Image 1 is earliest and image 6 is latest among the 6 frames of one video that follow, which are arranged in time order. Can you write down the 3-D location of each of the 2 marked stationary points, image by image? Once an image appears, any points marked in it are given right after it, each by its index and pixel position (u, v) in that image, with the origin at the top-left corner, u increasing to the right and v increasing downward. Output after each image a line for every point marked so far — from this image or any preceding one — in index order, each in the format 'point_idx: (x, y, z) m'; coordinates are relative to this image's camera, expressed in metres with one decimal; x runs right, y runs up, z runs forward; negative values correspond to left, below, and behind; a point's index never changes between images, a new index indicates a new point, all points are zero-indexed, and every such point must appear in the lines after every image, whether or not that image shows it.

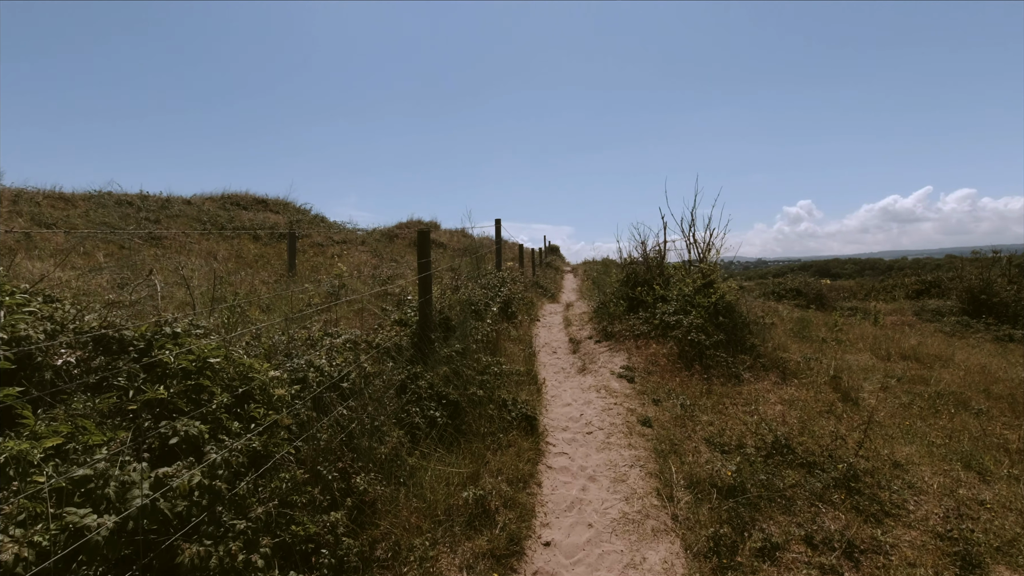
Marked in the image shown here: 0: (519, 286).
0: (+0.1, 0.0, +10.0) m
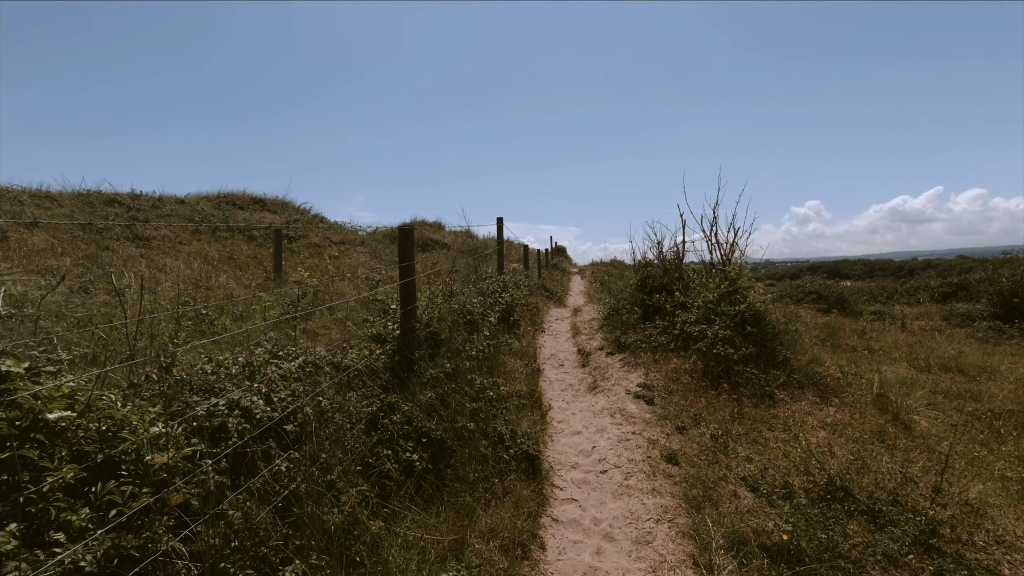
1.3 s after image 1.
0: (+0.2, -0.1, +9.3) m
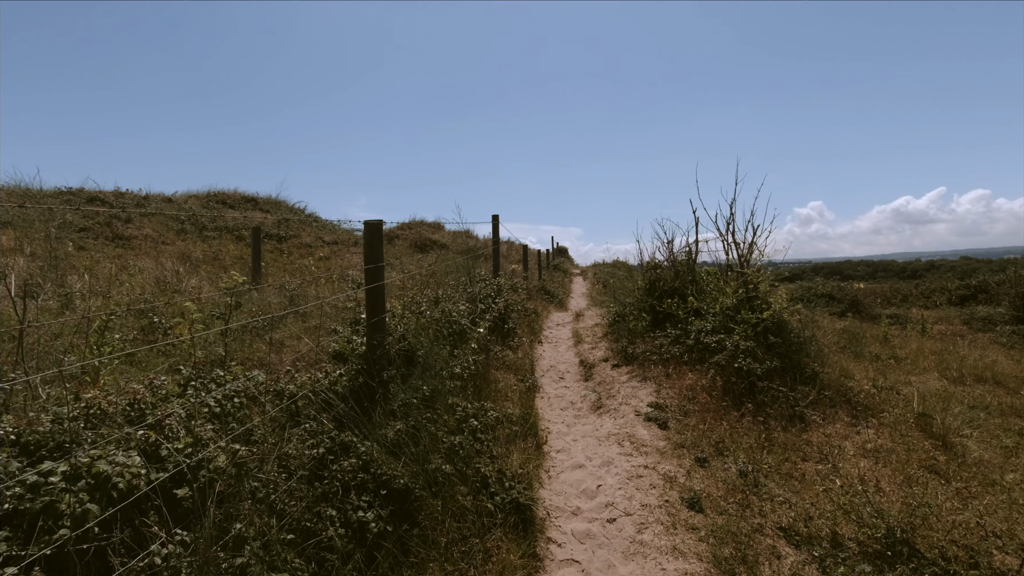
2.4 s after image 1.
0: (+0.1, -0.1, +8.6) m
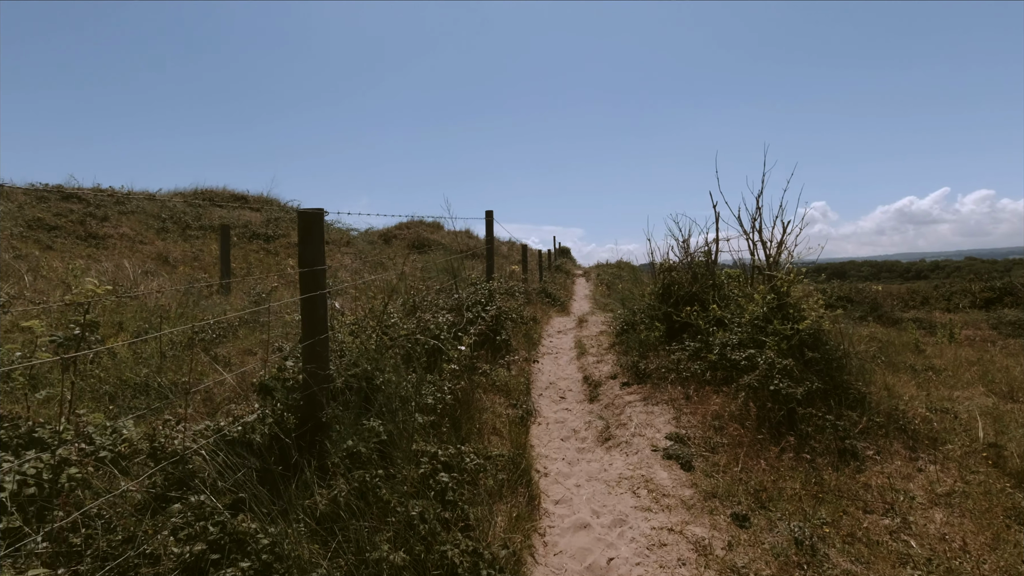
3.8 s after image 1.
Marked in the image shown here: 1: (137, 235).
0: (+0.1, -0.2, +7.8) m
1: (-8.8, +1.2, +13.2) m
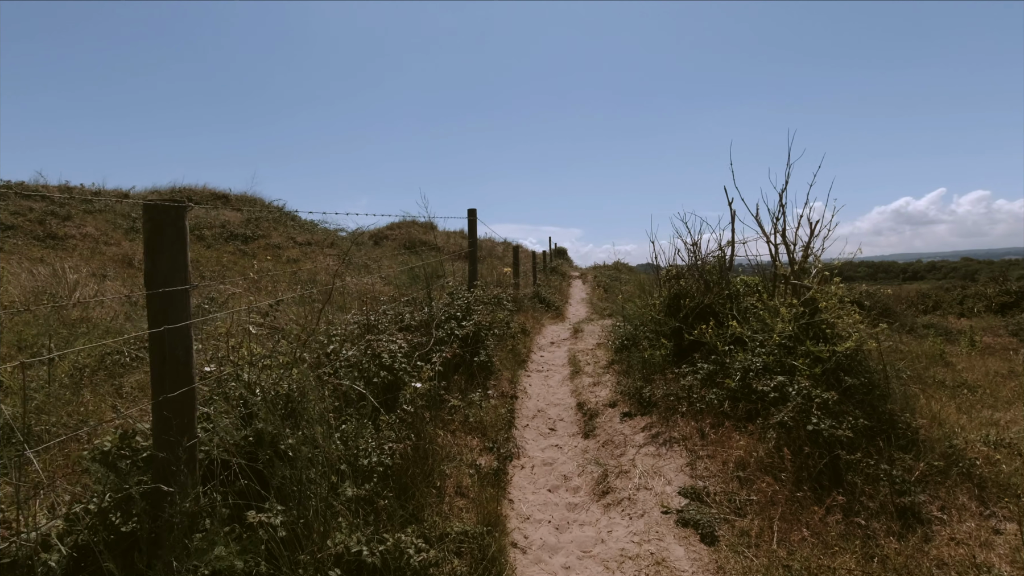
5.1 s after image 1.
0: (-0.1, -0.3, +7.0) m
1: (-9.0, +1.2, +12.3) m
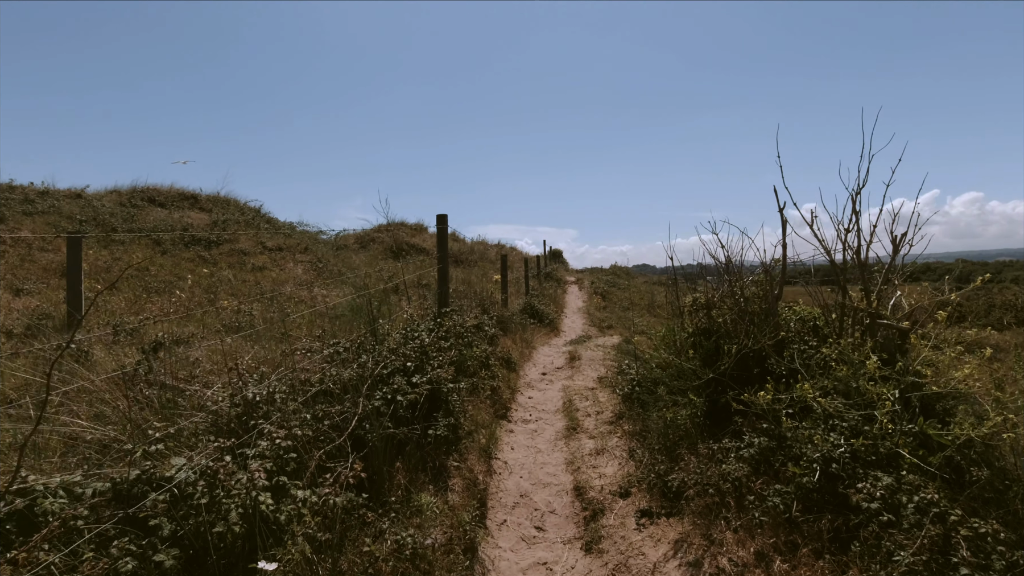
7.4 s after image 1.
0: (-0.3, -0.5, +5.7) m
1: (-9.2, +0.9, +11.0) m
